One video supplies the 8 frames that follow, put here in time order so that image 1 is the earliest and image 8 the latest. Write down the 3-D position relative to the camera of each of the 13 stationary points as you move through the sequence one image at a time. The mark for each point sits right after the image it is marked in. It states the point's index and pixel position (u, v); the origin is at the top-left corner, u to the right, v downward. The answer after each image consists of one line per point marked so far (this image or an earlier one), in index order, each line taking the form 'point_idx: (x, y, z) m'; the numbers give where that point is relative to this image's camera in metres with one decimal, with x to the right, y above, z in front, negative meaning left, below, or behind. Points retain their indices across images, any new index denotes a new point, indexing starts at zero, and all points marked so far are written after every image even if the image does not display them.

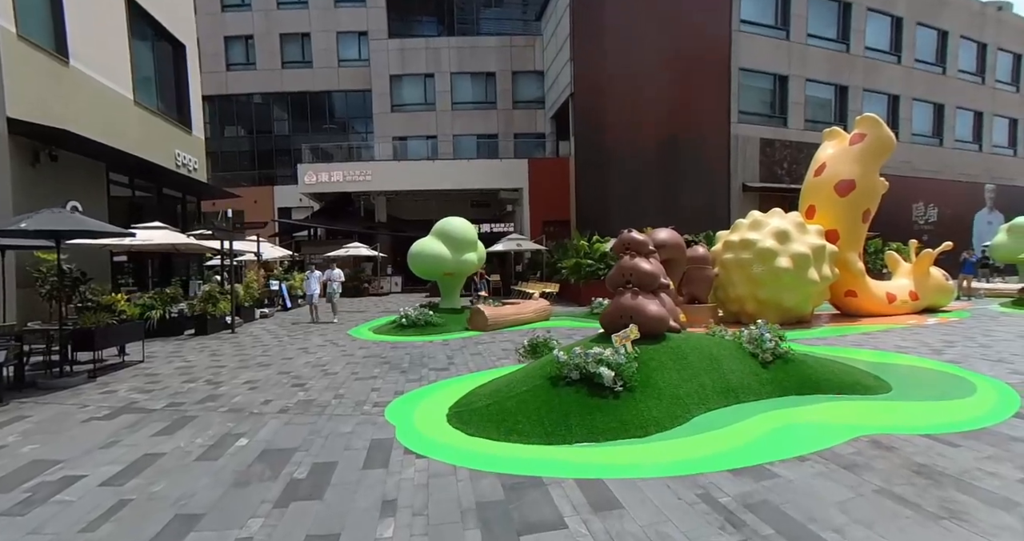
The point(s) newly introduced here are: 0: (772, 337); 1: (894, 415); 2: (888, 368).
0: (+3.3, -0.7, +6.8) m
1: (+4.1, -1.3, +5.7) m
2: (+5.0, -1.2, +7.4) m
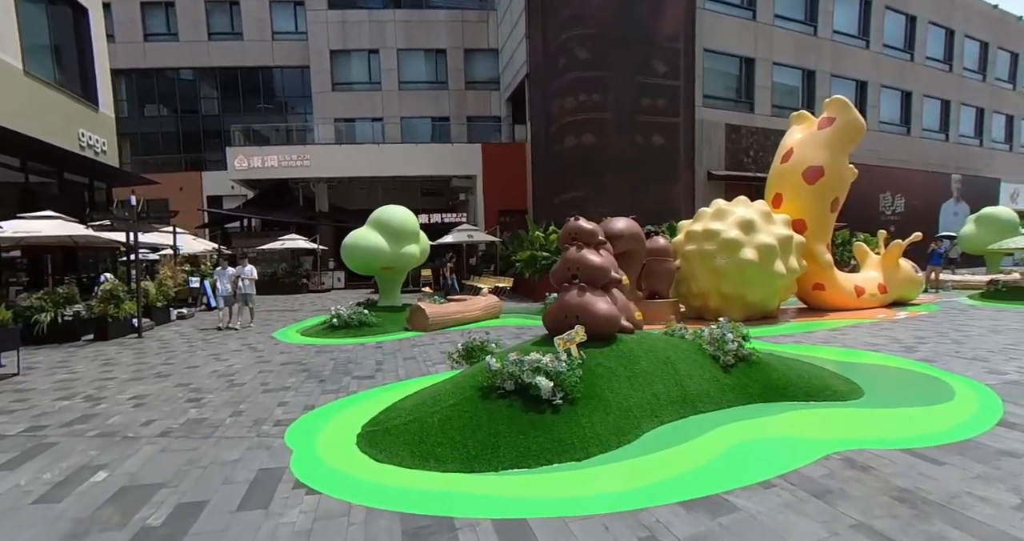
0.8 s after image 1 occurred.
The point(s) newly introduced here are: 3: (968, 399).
0: (+2.5, -0.7, +5.9) m
1: (+3.3, -1.3, +4.9) m
2: (+4.1, -1.1, +6.6) m
3: (+4.2, -1.2, +5.2) m
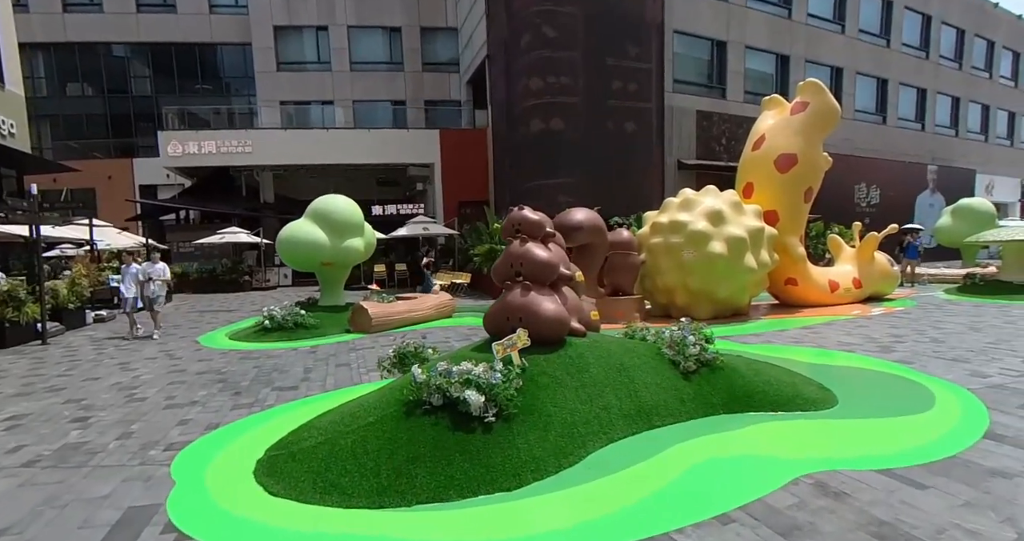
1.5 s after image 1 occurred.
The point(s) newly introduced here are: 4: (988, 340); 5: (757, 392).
0: (+1.8, -0.6, +5.2) m
1: (+2.6, -1.2, +4.2) m
2: (+3.4, -1.1, +5.9) m
3: (+3.5, -1.1, +4.6) m
4: (+6.5, -0.9, +7.4) m
5: (+2.2, -1.1, +4.9) m
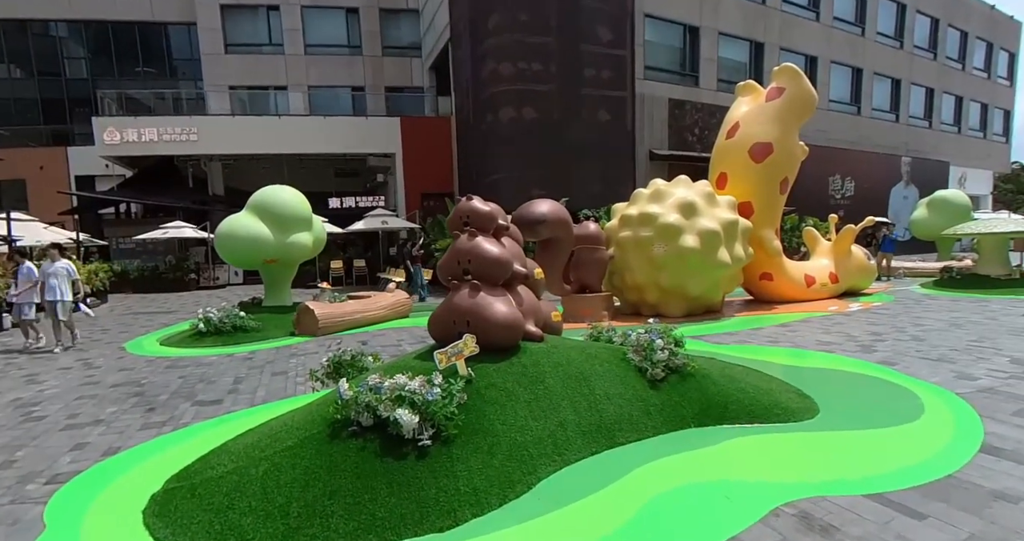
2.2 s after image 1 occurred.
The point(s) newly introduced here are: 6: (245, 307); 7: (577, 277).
0: (+1.3, -0.6, +4.6) m
1: (+2.2, -1.2, +3.6) m
2: (+2.9, -1.0, +5.4) m
3: (+3.1, -1.1, +4.0) m
4: (+5.9, -0.8, +7.0) m
5: (+1.8, -1.0, +4.3) m
6: (-5.9, -0.8, +12.0) m
7: (+1.1, -0.1, +9.2) m
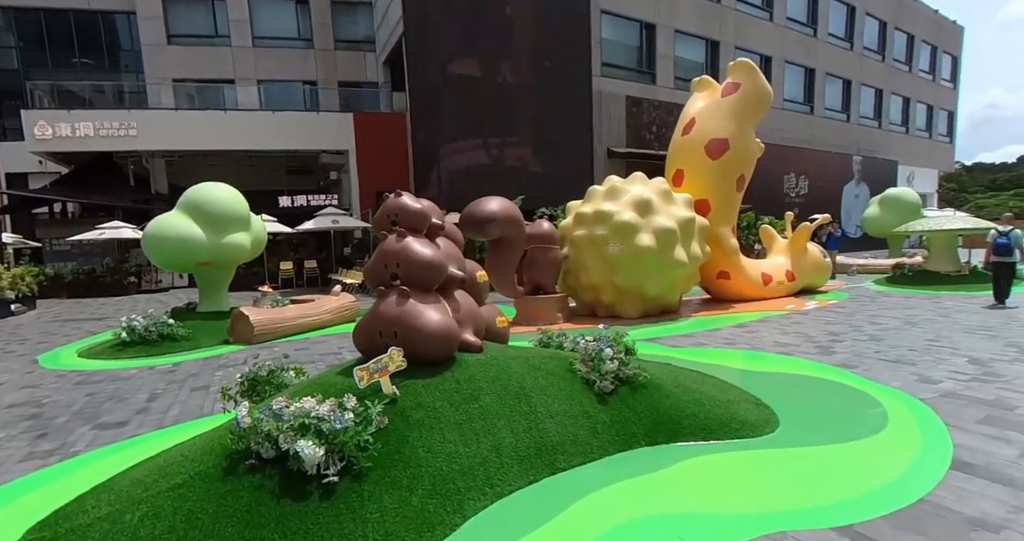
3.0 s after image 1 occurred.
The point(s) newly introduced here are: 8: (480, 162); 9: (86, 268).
0: (+0.8, -0.6, +4.1) m
1: (+1.8, -1.2, +3.2) m
2: (+2.3, -1.0, +5.1) m
3: (+2.6, -1.1, +3.7) m
4: (+5.3, -0.8, +6.8) m
5: (+1.3, -1.0, +3.9) m
6: (-6.8, -0.9, +11.2) m
7: (+0.3, -0.1, +8.8) m
8: (-0.9, +3.1, +15.6) m
9: (-15.4, +0.1, +19.8) m
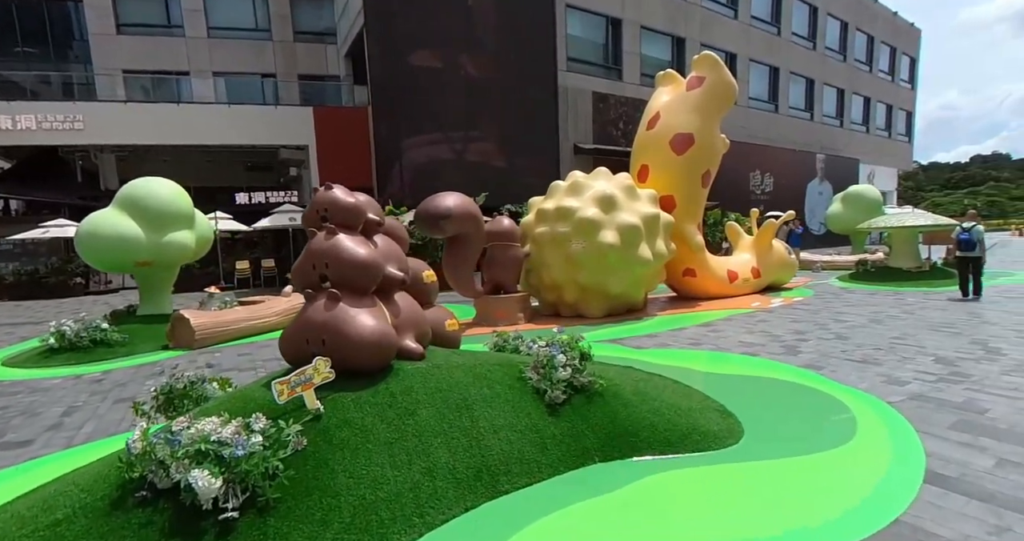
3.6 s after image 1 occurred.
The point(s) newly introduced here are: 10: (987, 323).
0: (+0.4, -0.6, +3.8) m
1: (+1.4, -1.2, +2.9) m
2: (+1.9, -1.0, +4.8) m
3: (+2.3, -1.1, +3.5) m
4: (+4.7, -0.7, +6.7) m
5: (+0.9, -1.0, +3.6) m
6: (-7.6, -0.9, +10.4) m
7: (-0.3, -0.1, +8.4) m
8: (-1.9, +3.1, +15.1) m
9: (-16.5, 0.0, +18.6) m
10: (+5.7, -0.6, +6.6) m
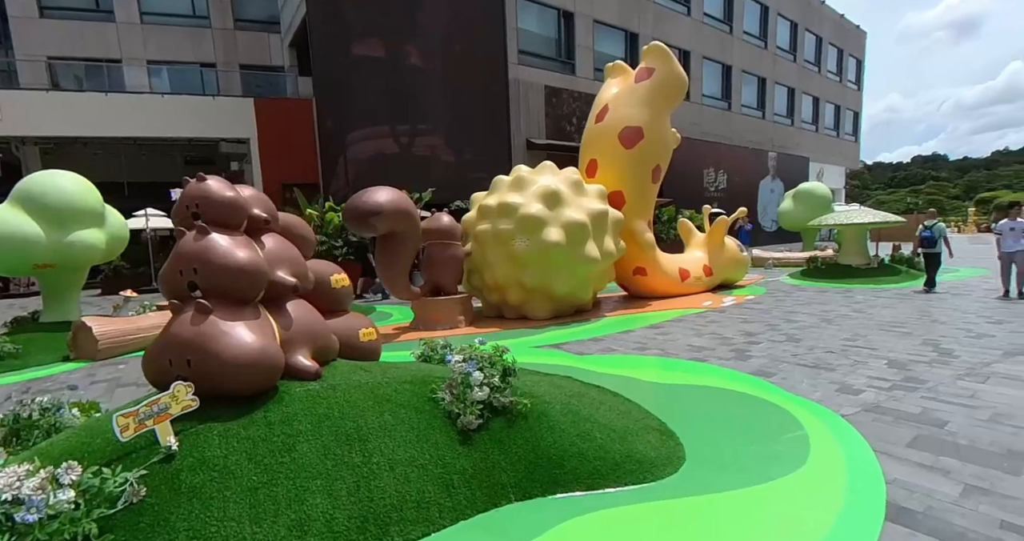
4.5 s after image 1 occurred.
0: (-0.2, -0.6, +3.3) m
1: (+0.9, -1.2, +2.5) m
2: (+1.3, -1.0, +4.4) m
3: (+1.7, -1.1, +3.1) m
4: (+4.0, -0.7, +6.5) m
5: (+0.4, -1.0, +3.1) m
6: (-8.5, -0.9, +9.4) m
7: (-1.2, -0.1, +7.8) m
8: (-3.2, +3.1, +14.4) m
9: (-18.0, 0.0, +17.0) m
10: (+5.0, -0.6, +6.5) m
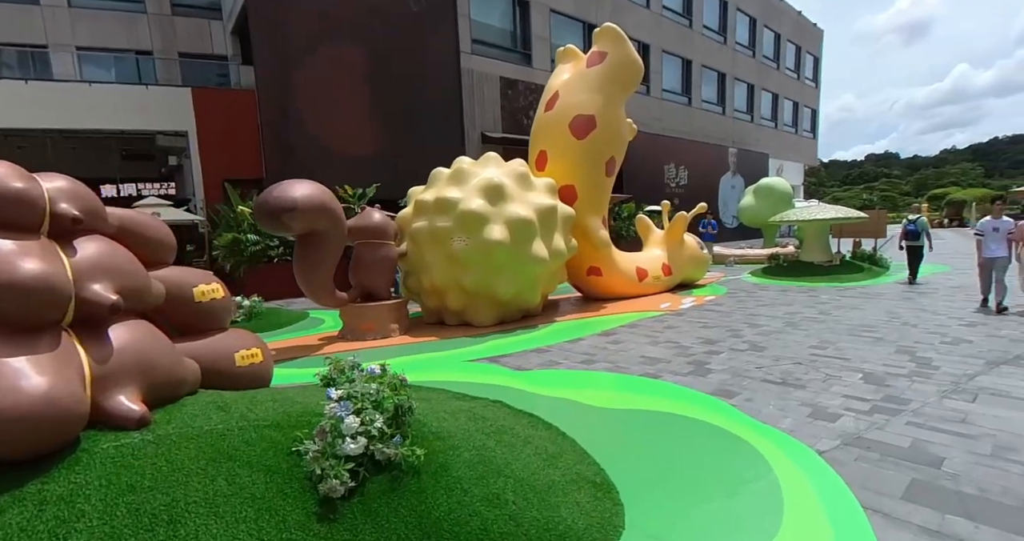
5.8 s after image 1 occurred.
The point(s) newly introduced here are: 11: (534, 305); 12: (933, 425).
0: (-0.6, -0.7, +2.5) m
1: (+0.5, -1.2, +1.8) m
2: (+0.7, -1.0, +3.7) m
3: (+1.3, -1.1, +2.4) m
4: (+3.3, -0.7, +5.9) m
5: (-0.1, -1.1, +2.4) m
6: (-9.4, -1.0, +8.1) m
7: (-1.9, -0.1, +7.0) m
8: (-4.4, +3.1, +13.4) m
9: (-19.3, -0.2, +15.1) m
10: (+4.3, -0.6, +6.0) m
11: (+0.3, -0.5, +7.8) m
12: (+2.5, -0.9, +3.3) m
